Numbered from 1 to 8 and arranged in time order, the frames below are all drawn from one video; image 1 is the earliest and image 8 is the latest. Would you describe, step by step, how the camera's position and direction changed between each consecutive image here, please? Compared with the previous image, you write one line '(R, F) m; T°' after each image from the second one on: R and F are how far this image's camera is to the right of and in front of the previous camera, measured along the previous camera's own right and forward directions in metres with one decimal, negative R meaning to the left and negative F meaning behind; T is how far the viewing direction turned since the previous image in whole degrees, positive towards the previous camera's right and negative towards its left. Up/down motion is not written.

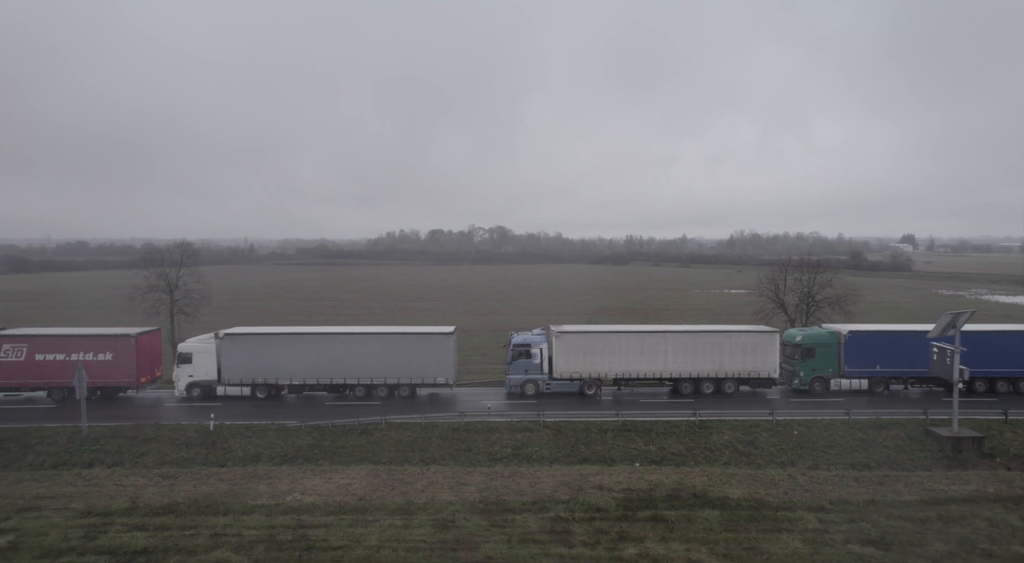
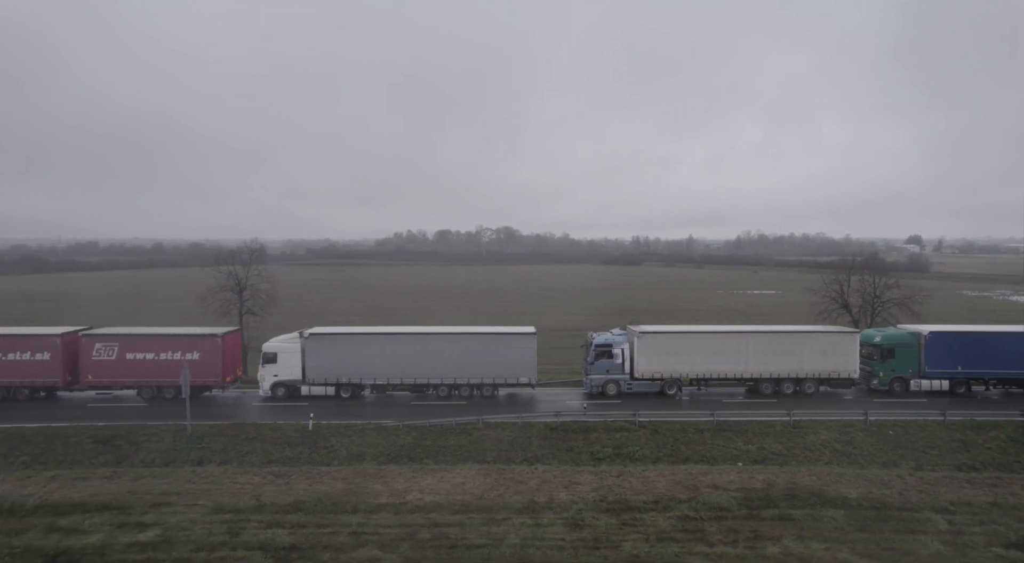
(-3.2, -0.2) m; 0°
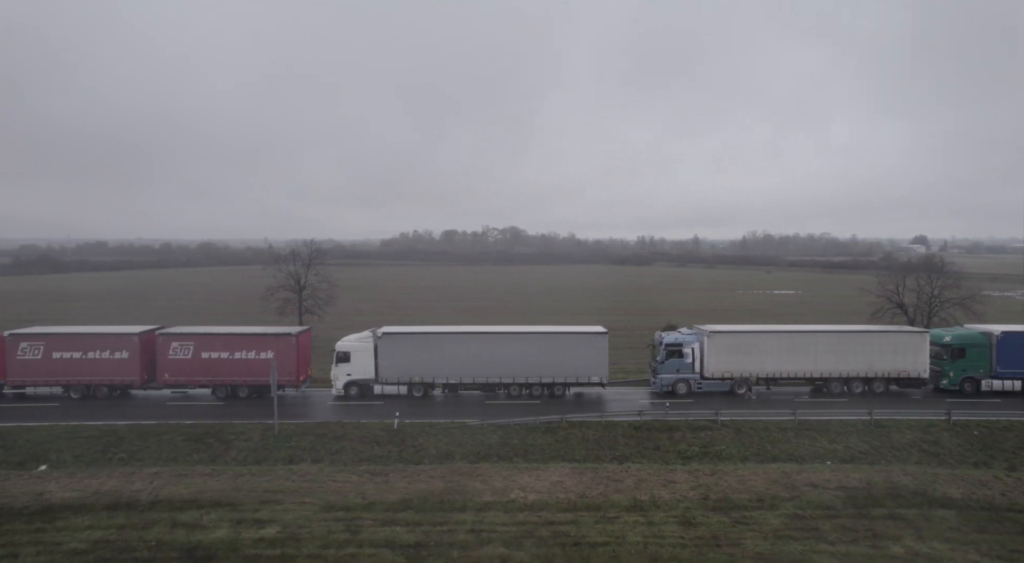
(-2.8, -0.1) m; 0°
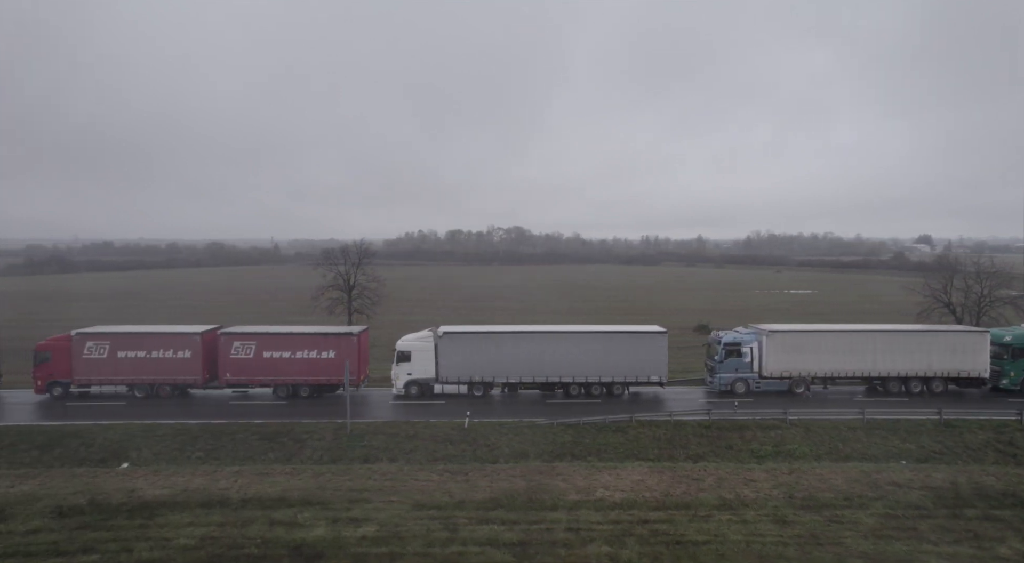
(-2.3, 0.0) m; 0°
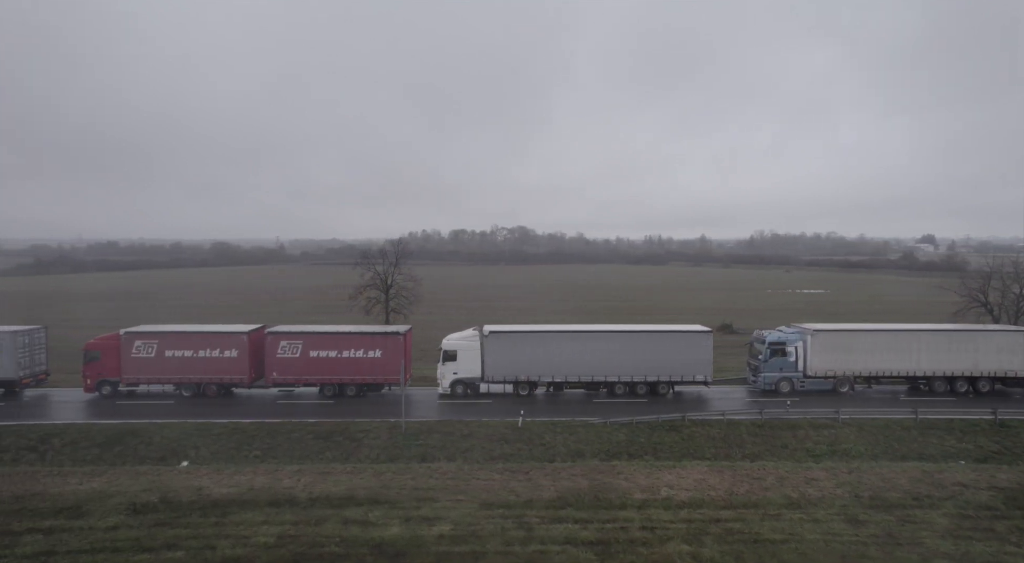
(-1.8, 0.0) m; 0°
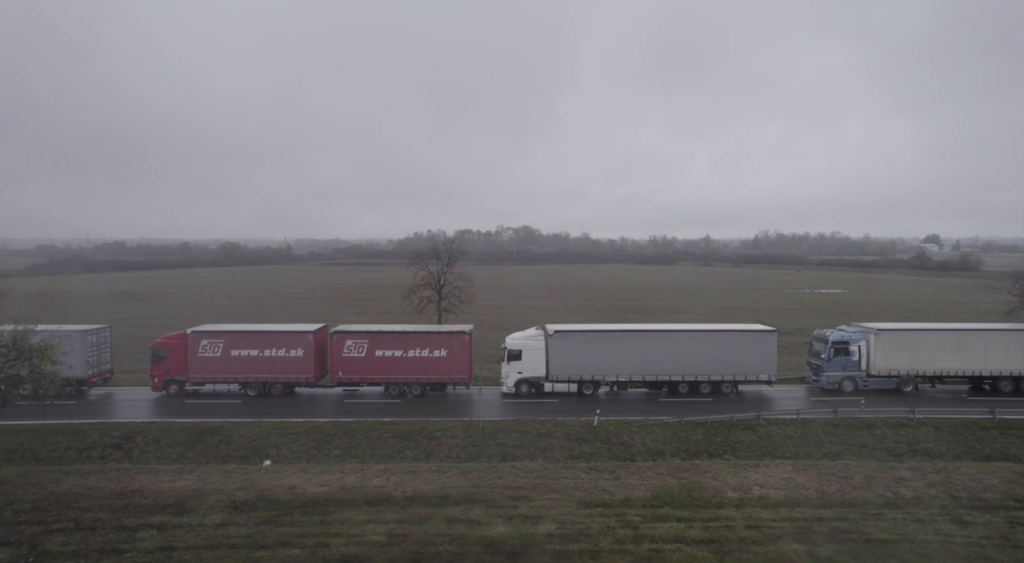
(-2.5, 0.0) m; 0°
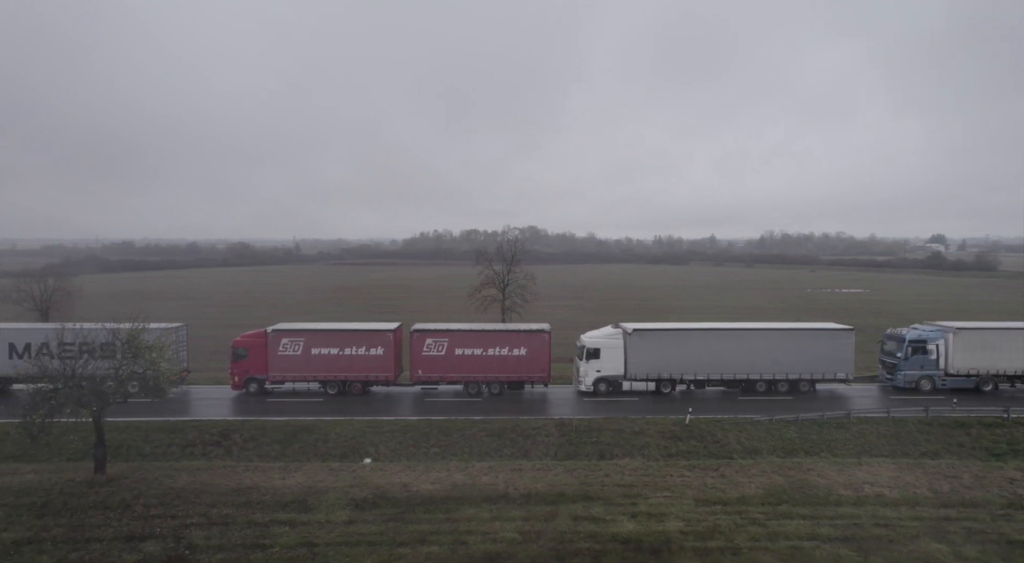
(-3.0, 0.0) m; 0°
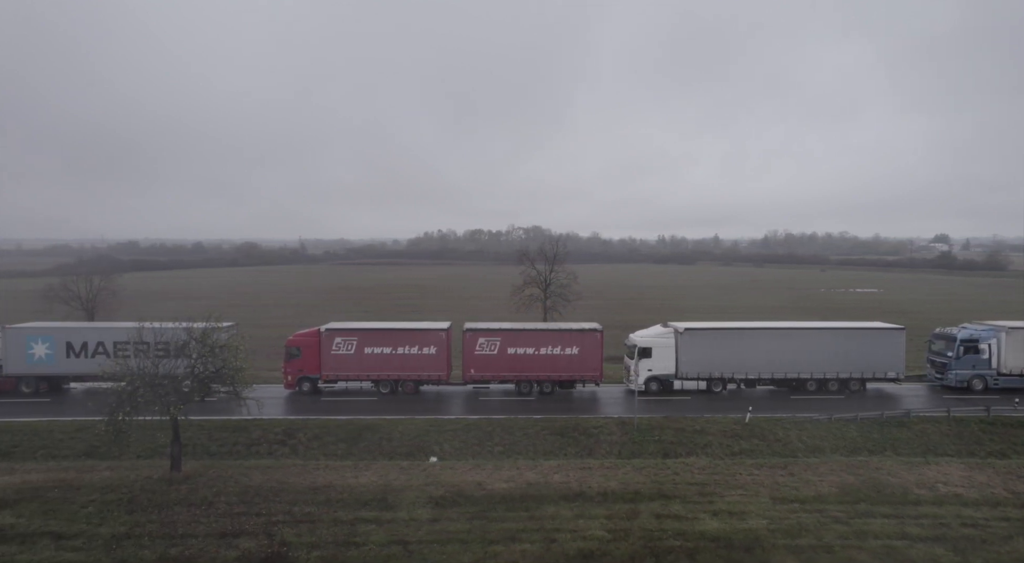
(-2.0, 0.0) m; 0°
